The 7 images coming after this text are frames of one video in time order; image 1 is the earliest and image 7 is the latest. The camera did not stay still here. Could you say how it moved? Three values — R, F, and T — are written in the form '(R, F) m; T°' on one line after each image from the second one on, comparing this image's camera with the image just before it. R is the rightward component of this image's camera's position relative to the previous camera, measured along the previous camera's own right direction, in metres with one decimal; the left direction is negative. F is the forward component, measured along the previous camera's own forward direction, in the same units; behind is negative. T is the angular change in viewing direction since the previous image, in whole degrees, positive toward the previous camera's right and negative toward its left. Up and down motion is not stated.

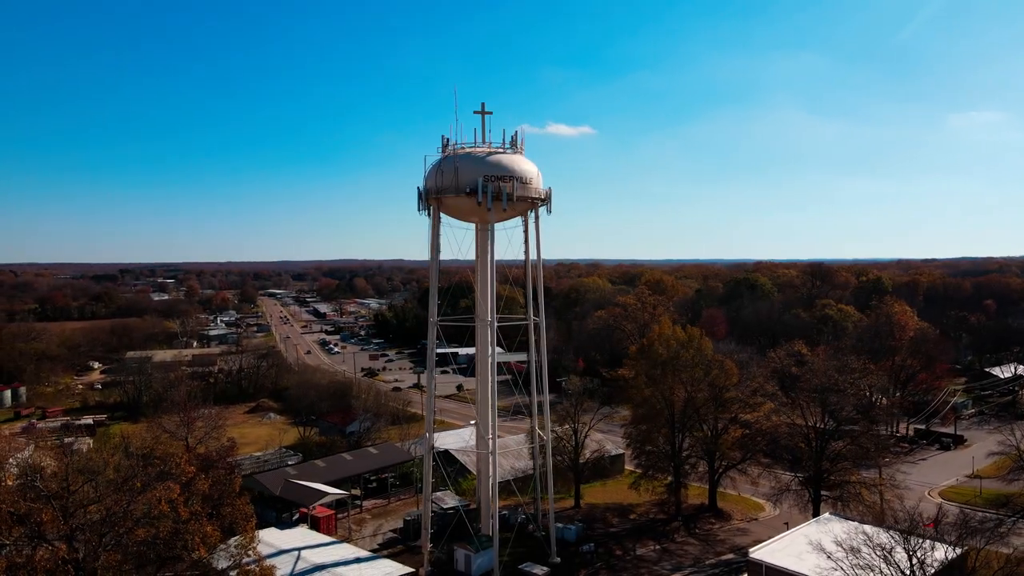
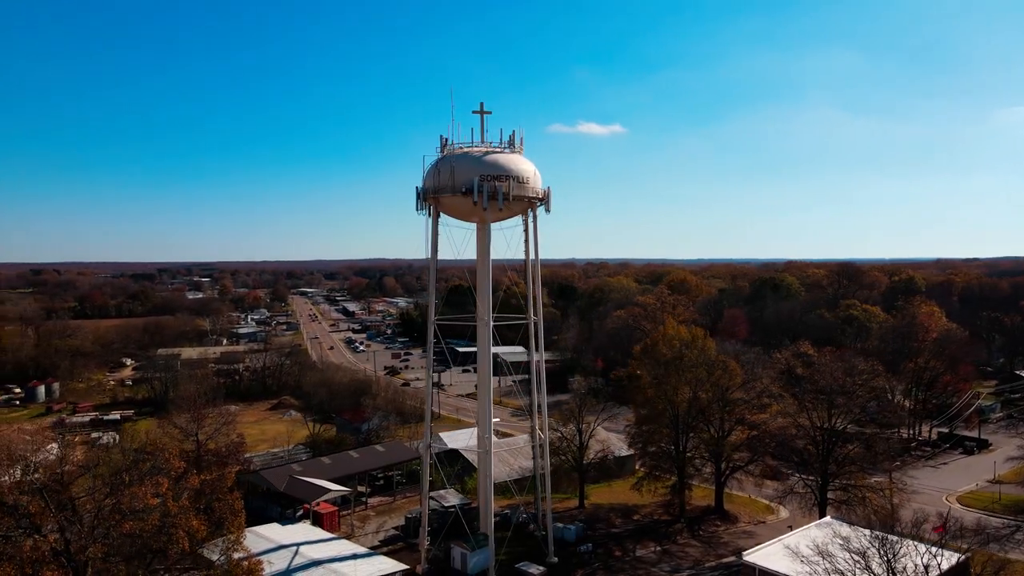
(+0.9, 0.0) m; -2°
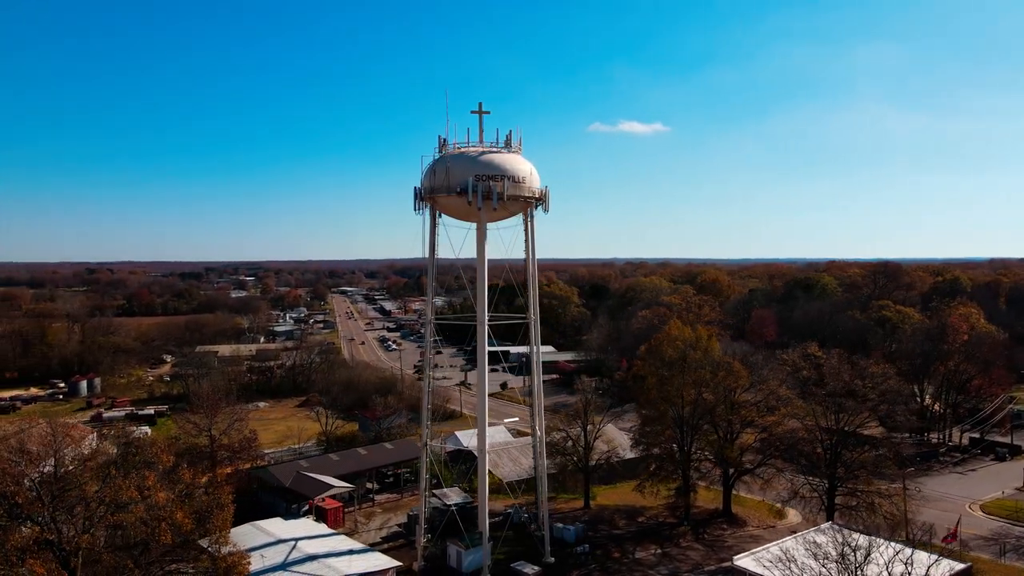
(+1.2, 0.0) m; -3°
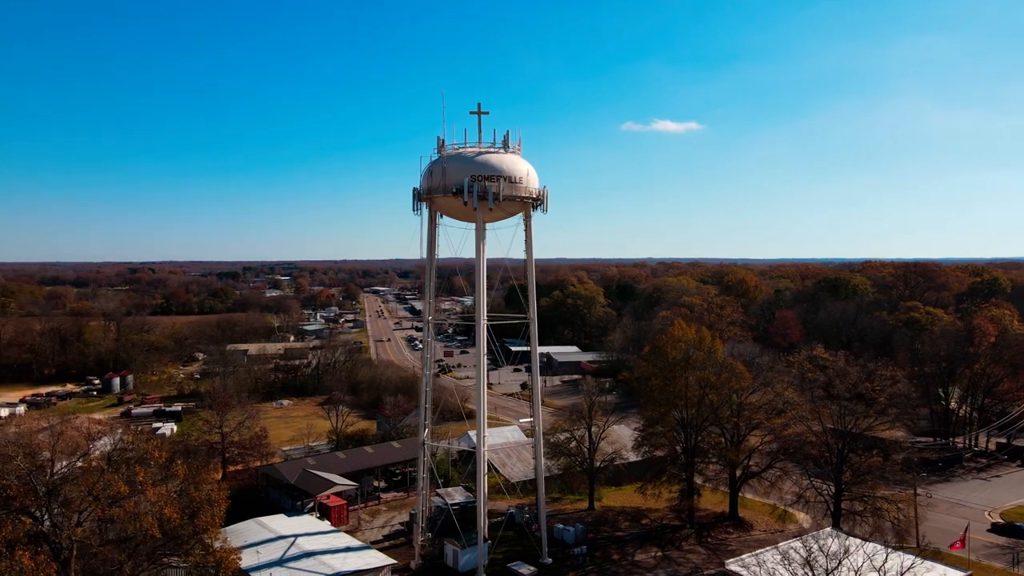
(+0.9, 0.0) m; -2°
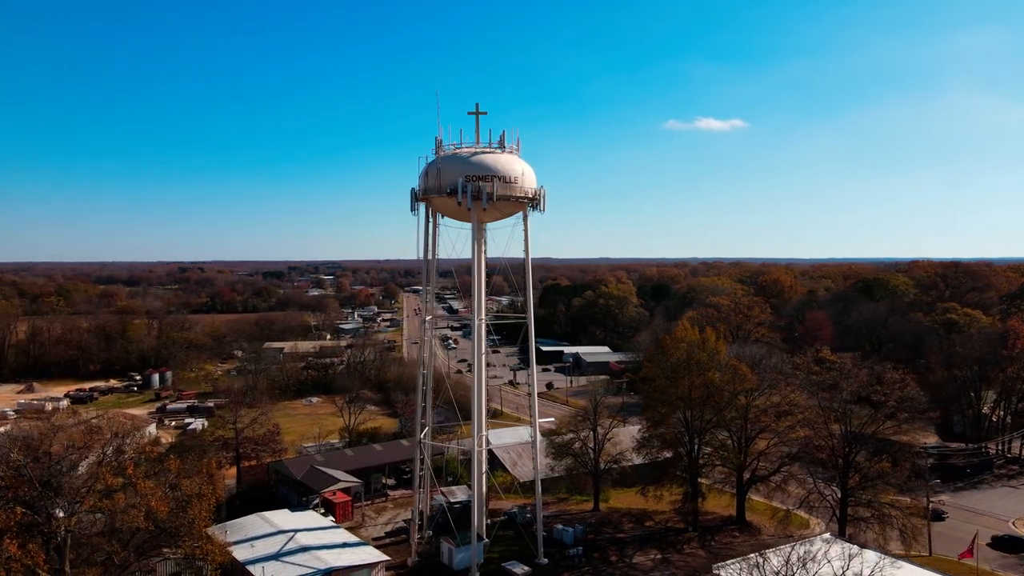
(+1.2, 0.0) m; -3°
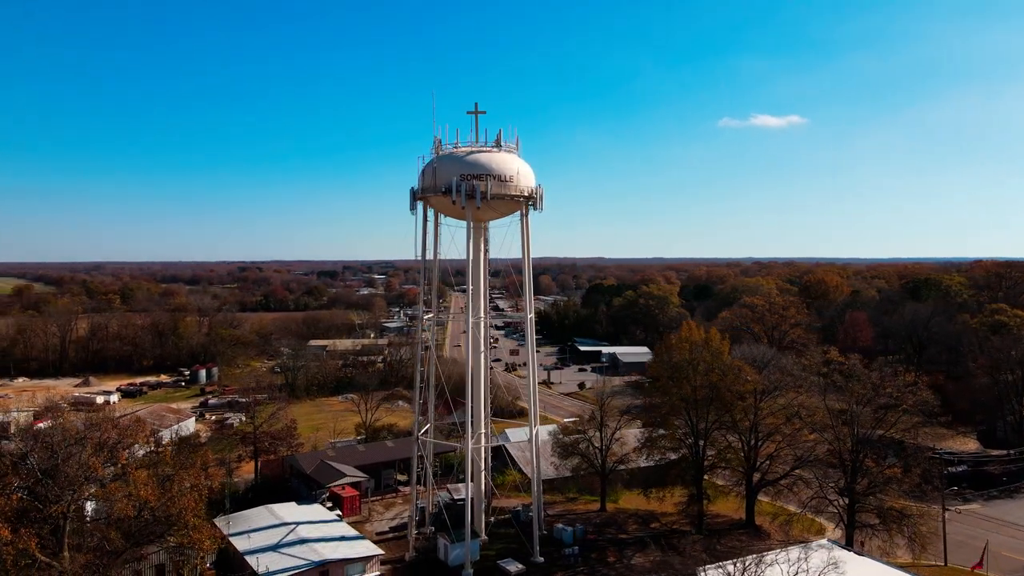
(+1.5, 0.0) m; -3°
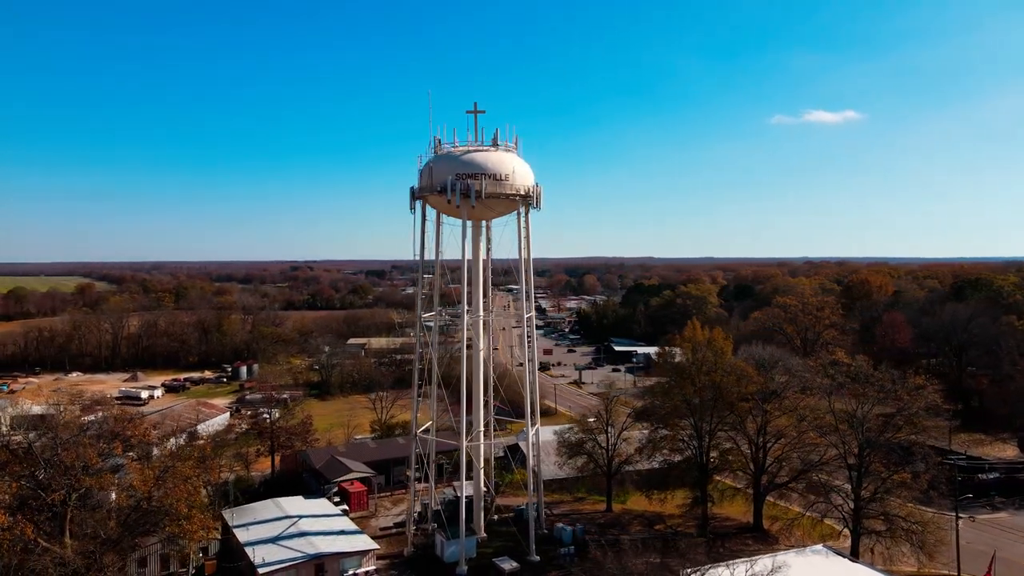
(+1.4, 0.0) m; -3°
